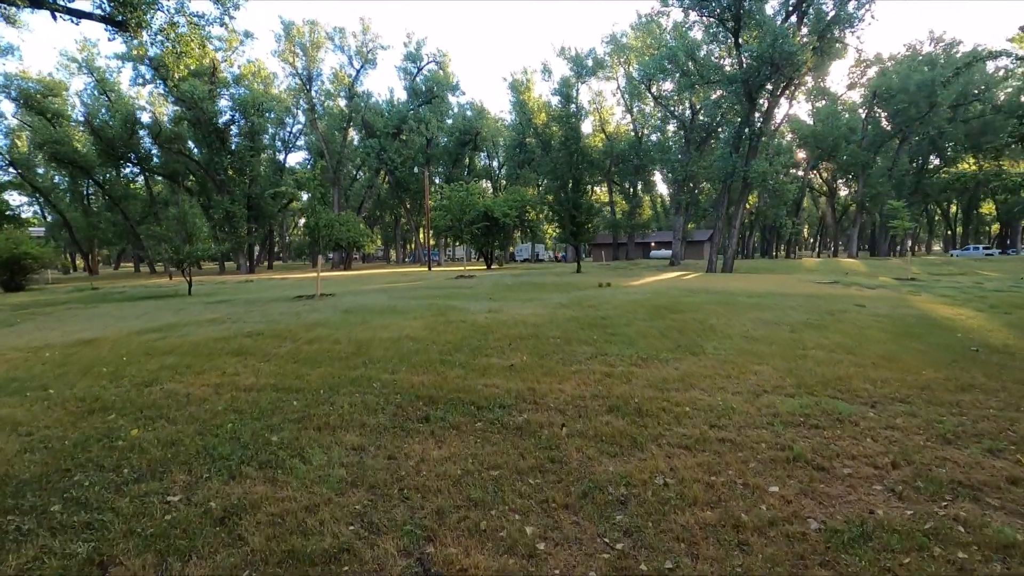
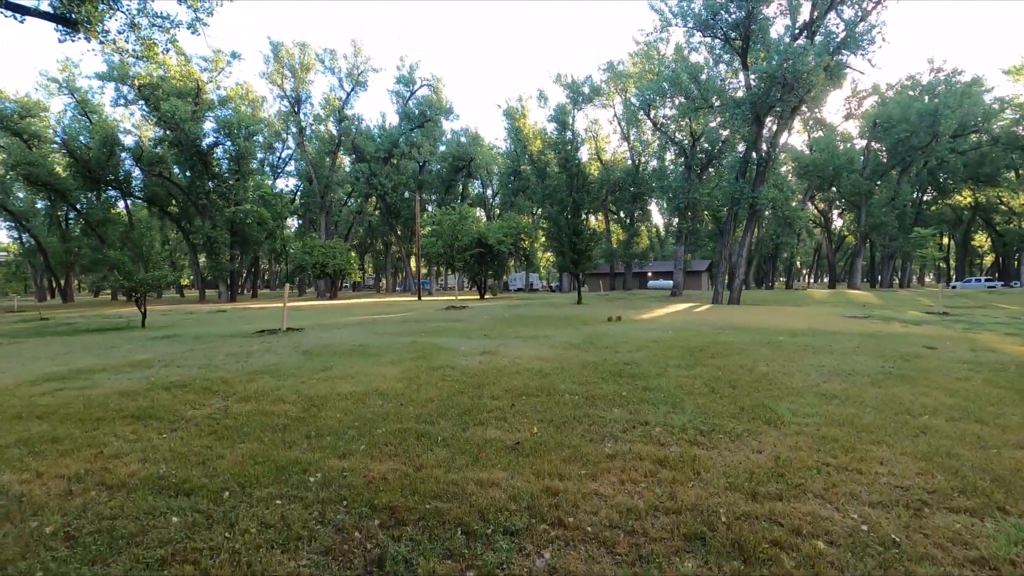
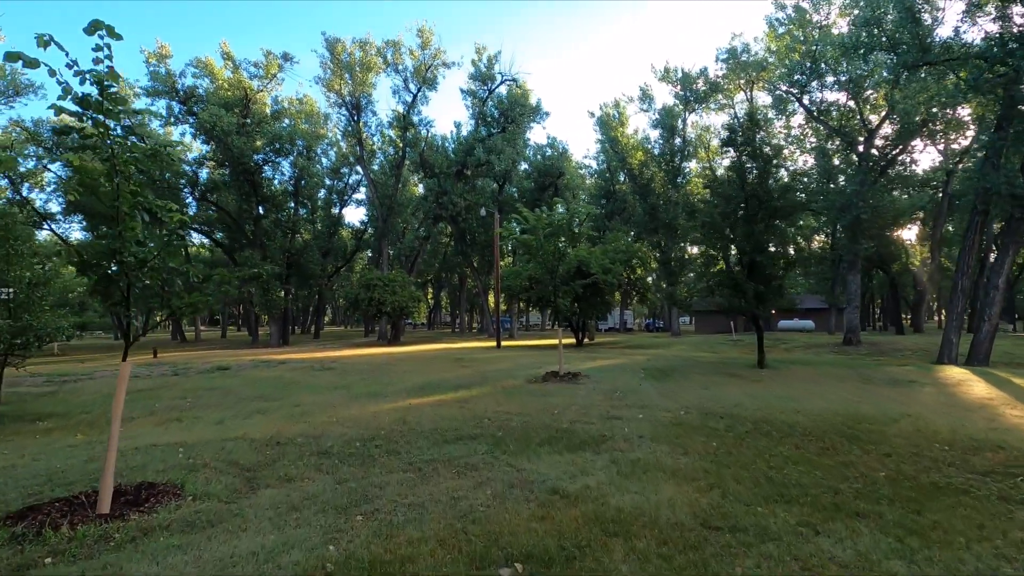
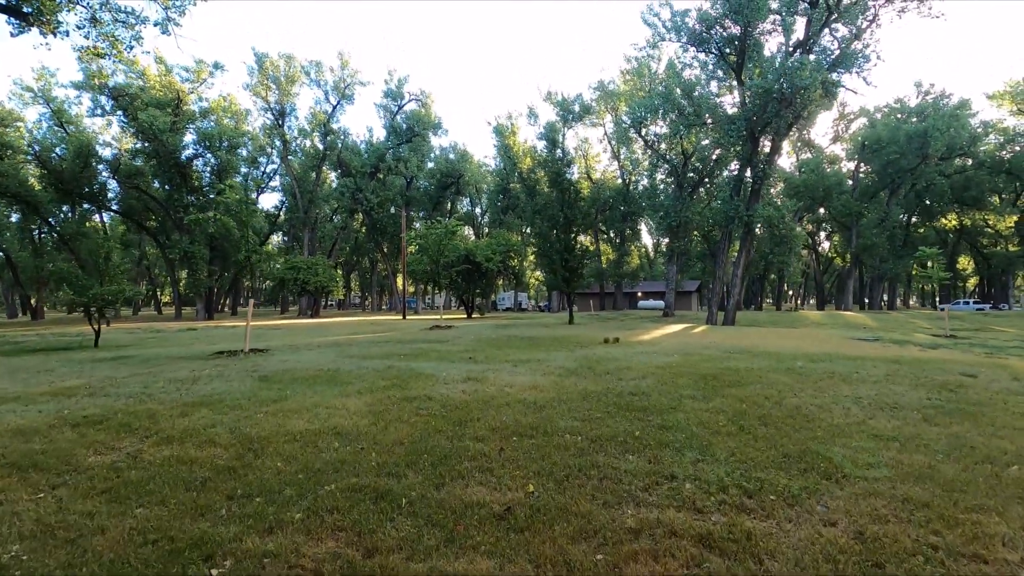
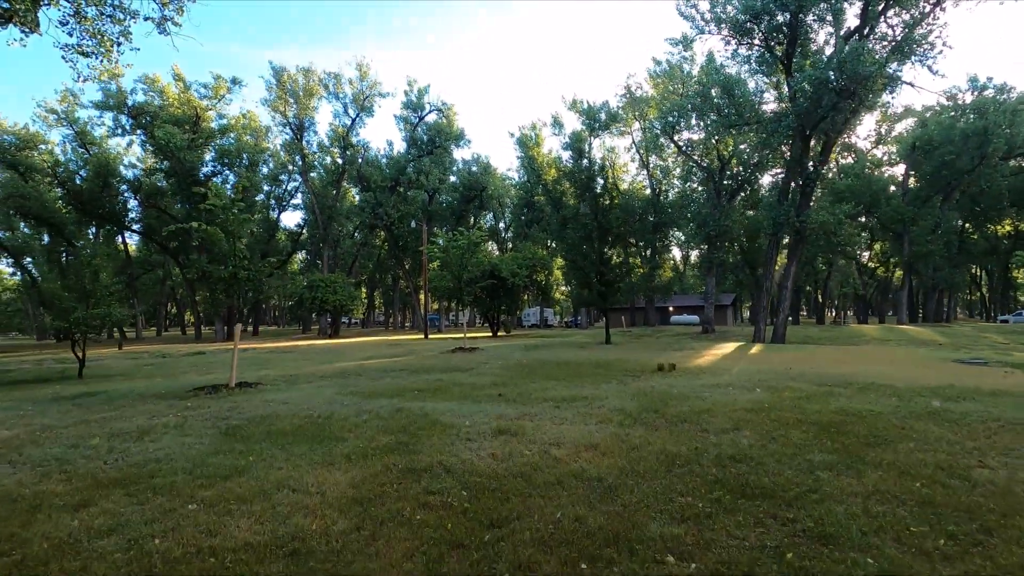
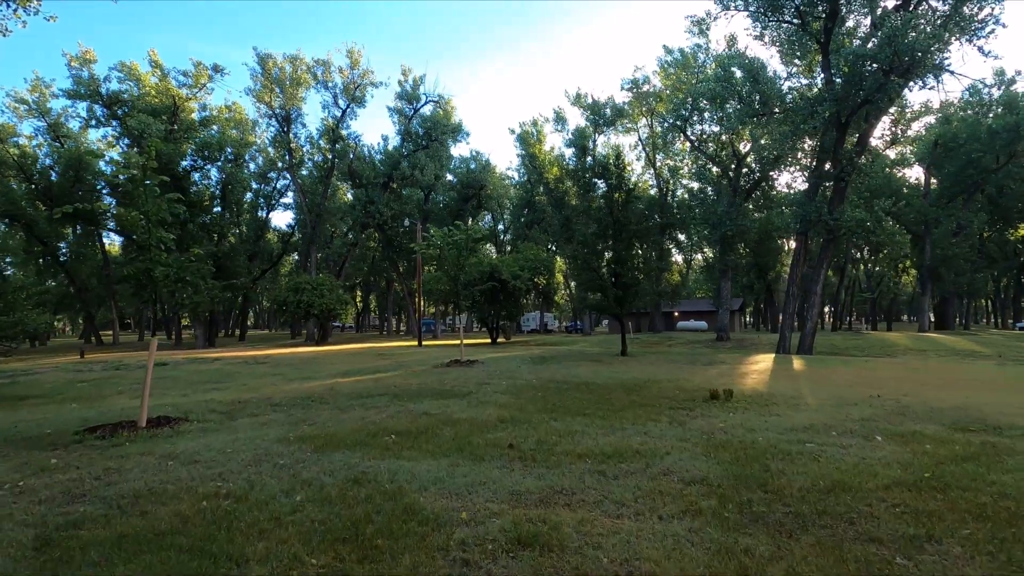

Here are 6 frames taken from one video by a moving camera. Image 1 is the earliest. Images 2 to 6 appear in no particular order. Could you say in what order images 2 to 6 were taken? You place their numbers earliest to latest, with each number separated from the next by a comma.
2, 4, 5, 6, 3
